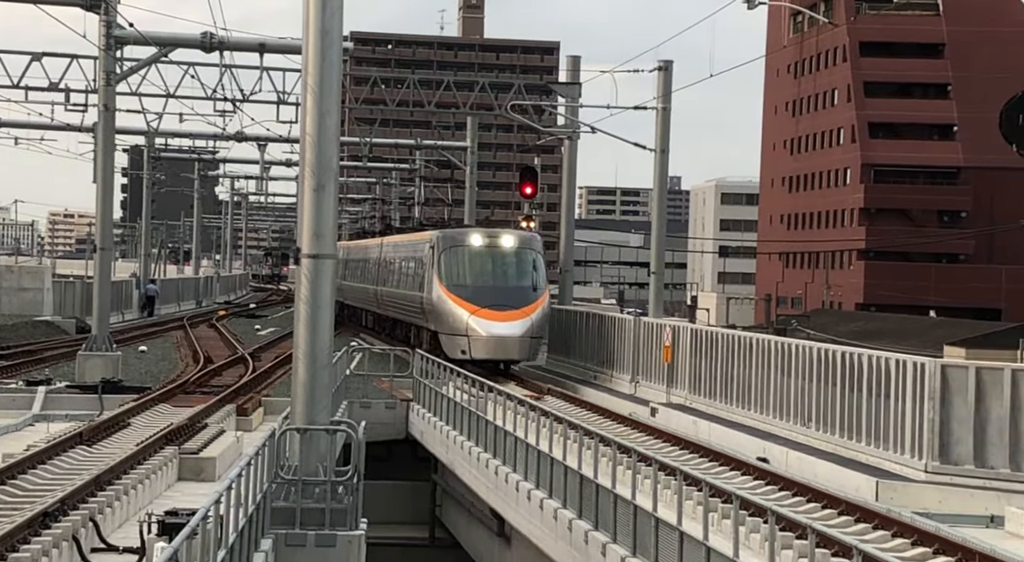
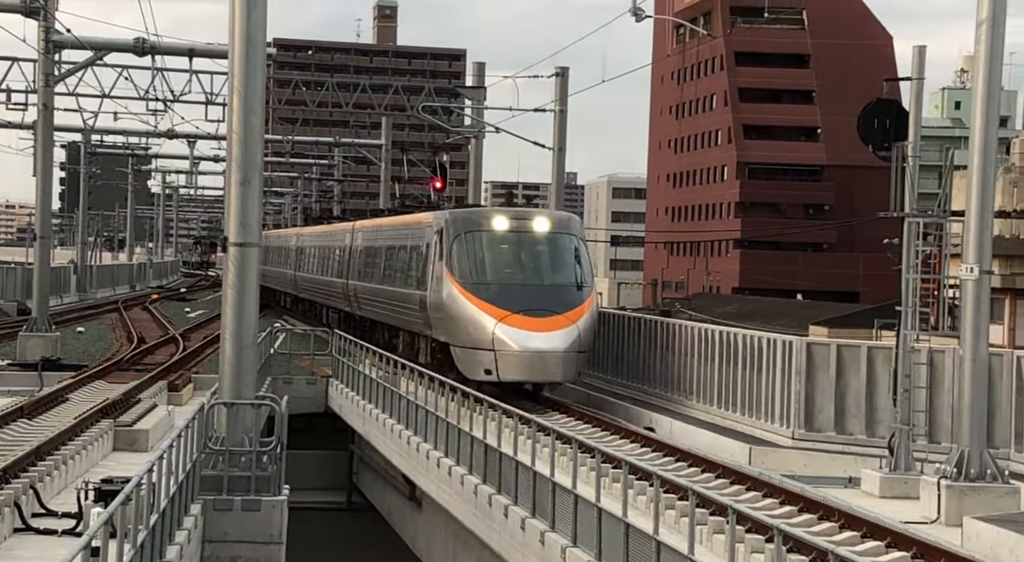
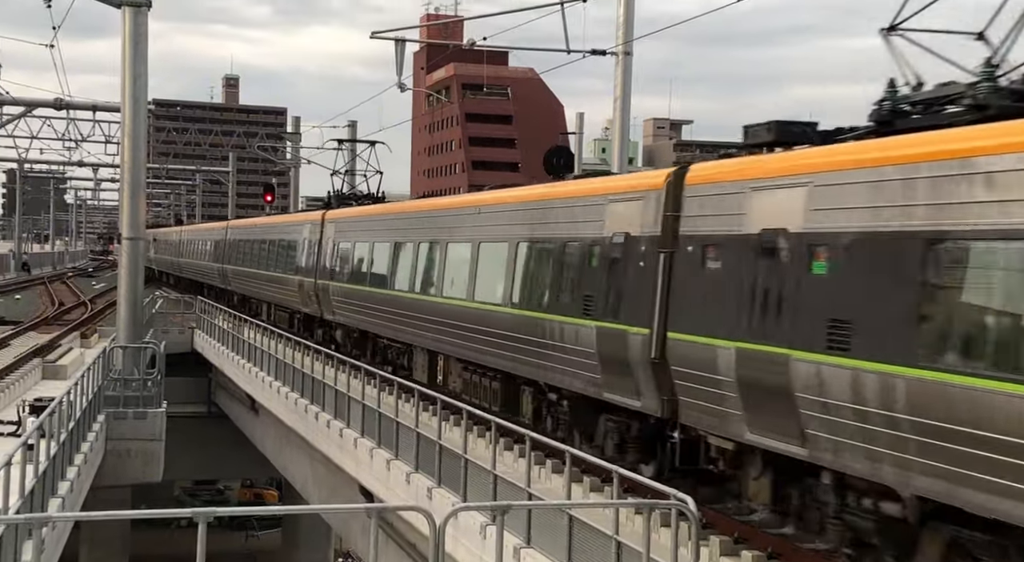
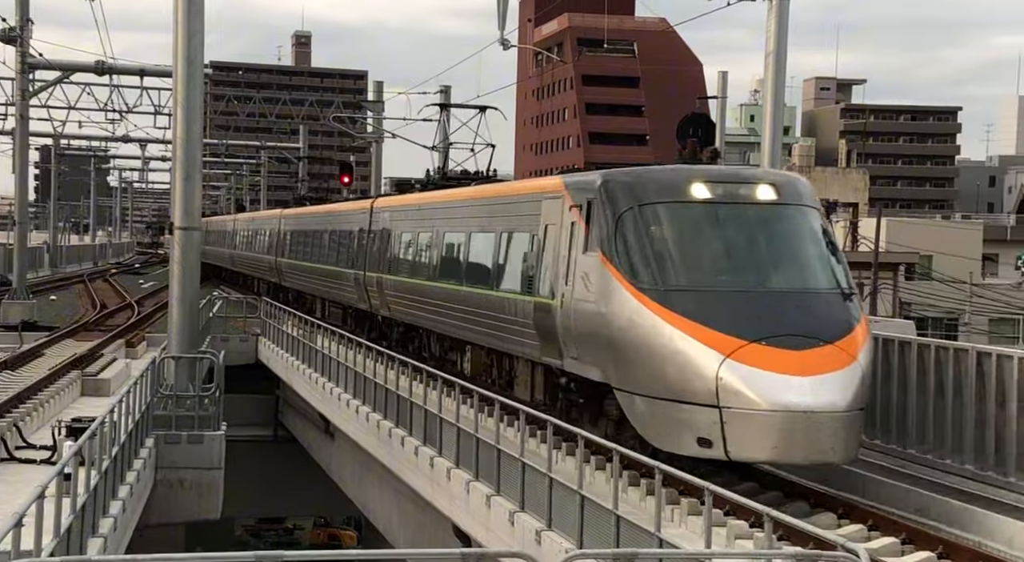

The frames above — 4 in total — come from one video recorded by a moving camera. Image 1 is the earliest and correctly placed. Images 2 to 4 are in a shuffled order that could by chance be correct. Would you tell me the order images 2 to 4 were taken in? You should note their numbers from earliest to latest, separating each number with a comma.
2, 4, 3
